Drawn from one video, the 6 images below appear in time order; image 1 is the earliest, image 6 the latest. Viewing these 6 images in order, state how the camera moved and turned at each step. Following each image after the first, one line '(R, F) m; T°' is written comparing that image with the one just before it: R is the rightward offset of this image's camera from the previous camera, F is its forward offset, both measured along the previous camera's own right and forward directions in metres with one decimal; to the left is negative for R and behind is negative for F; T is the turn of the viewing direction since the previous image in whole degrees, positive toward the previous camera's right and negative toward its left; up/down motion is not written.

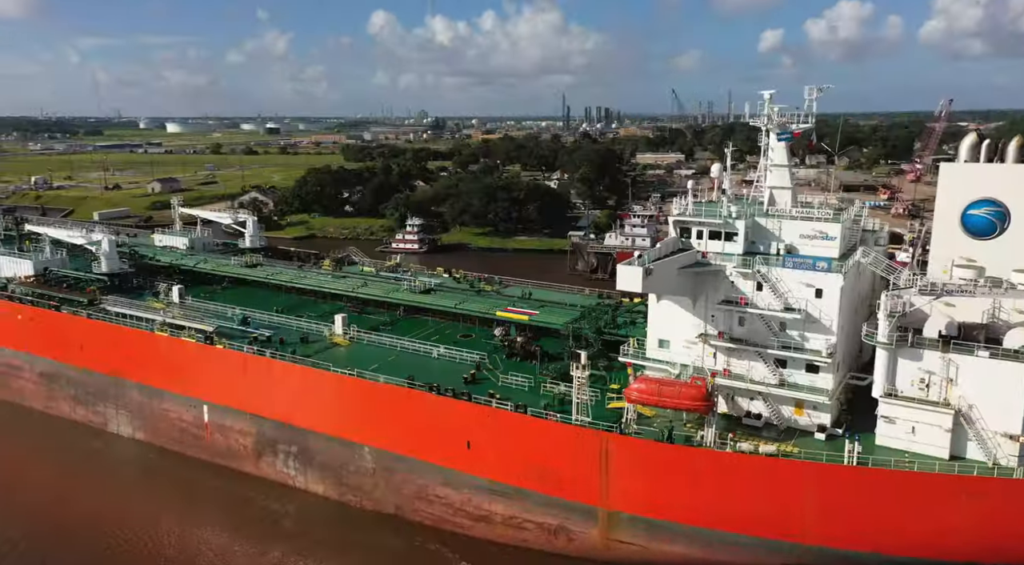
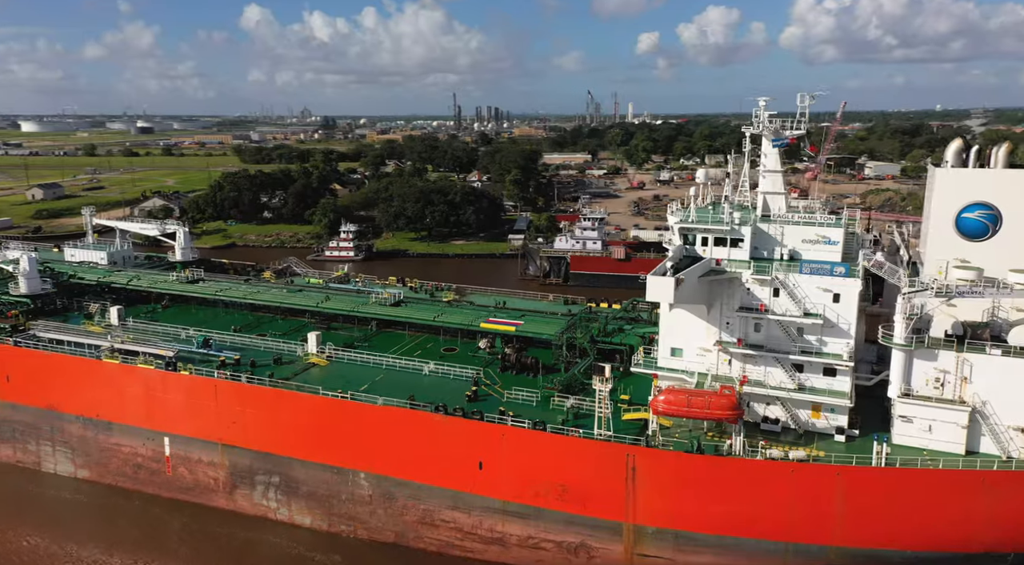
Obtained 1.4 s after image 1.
(-1.6, +0.5) m; +8°
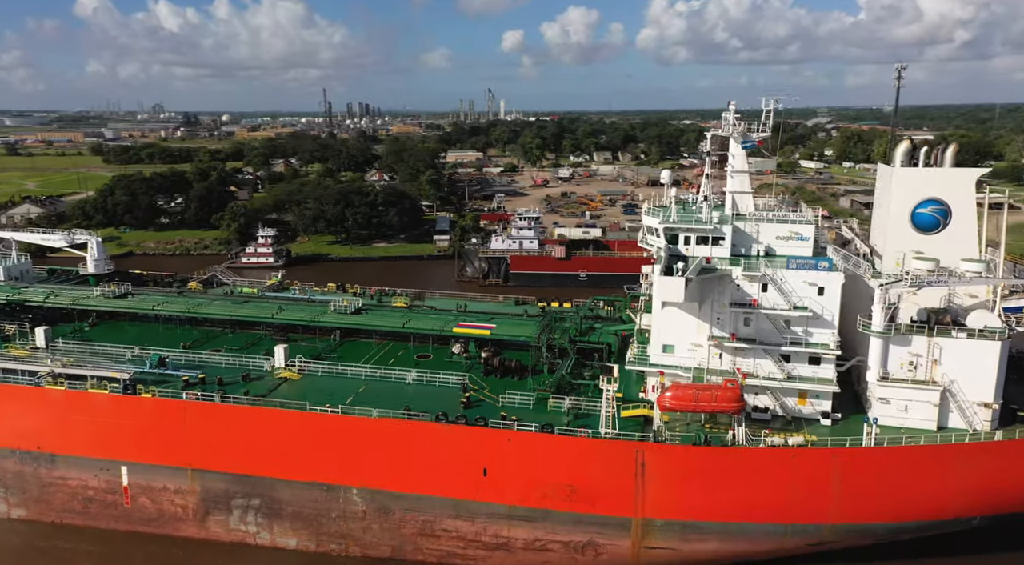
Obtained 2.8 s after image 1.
(-1.6, +0.2) m; +9°
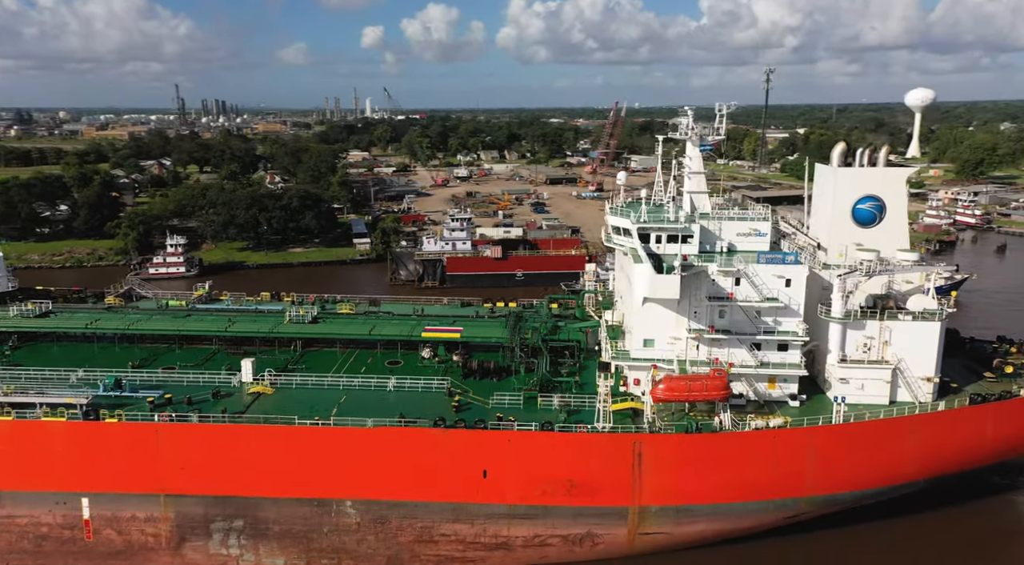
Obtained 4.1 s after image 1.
(-1.6, 0.0) m; +9°
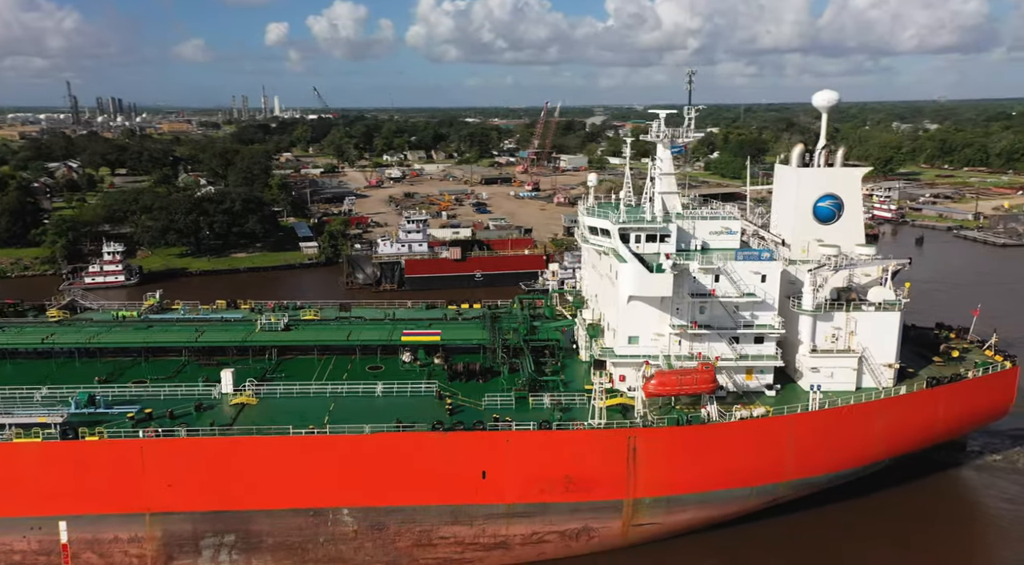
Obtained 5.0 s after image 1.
(-1.0, -0.1) m; +6°
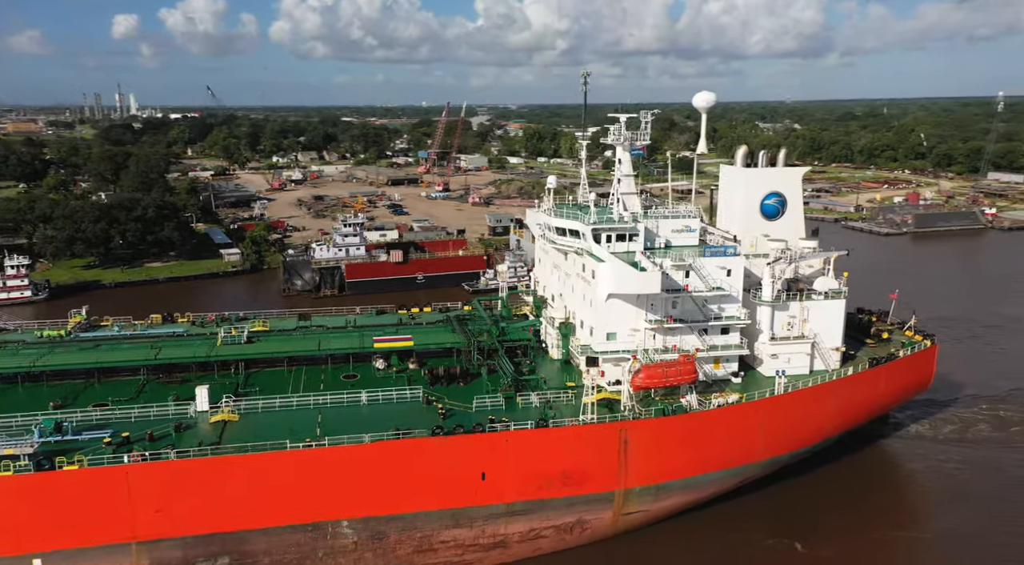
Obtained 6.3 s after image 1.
(-1.5, -0.1) m; +9°
